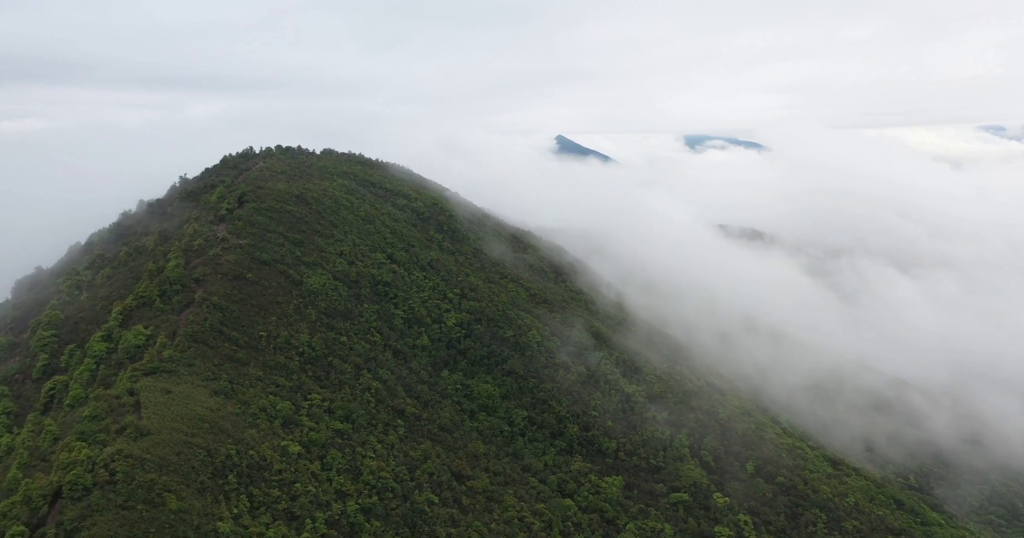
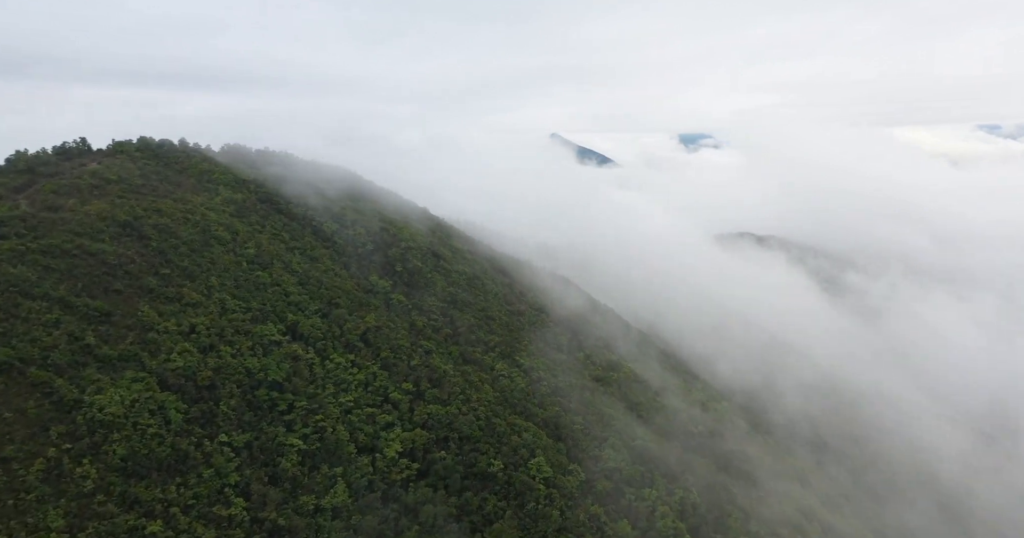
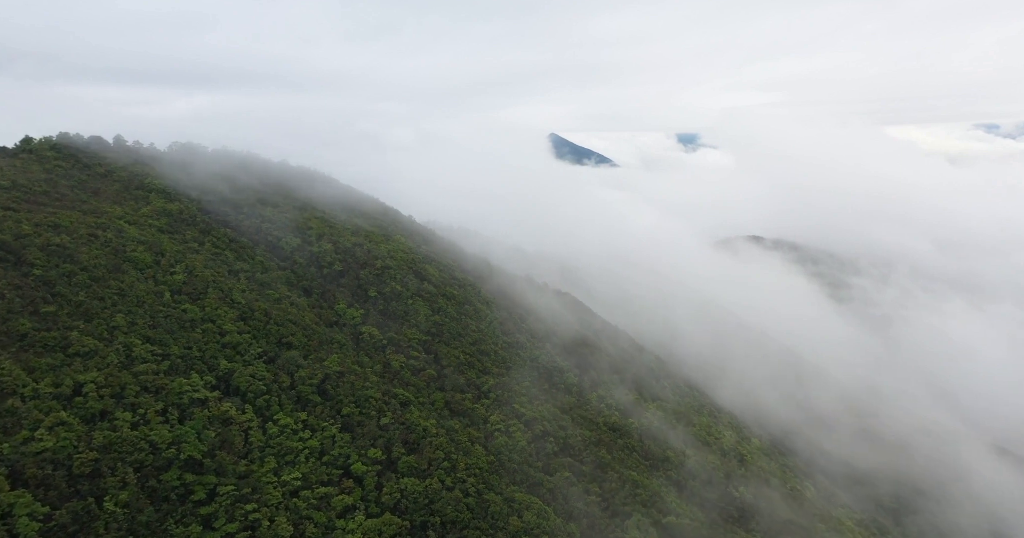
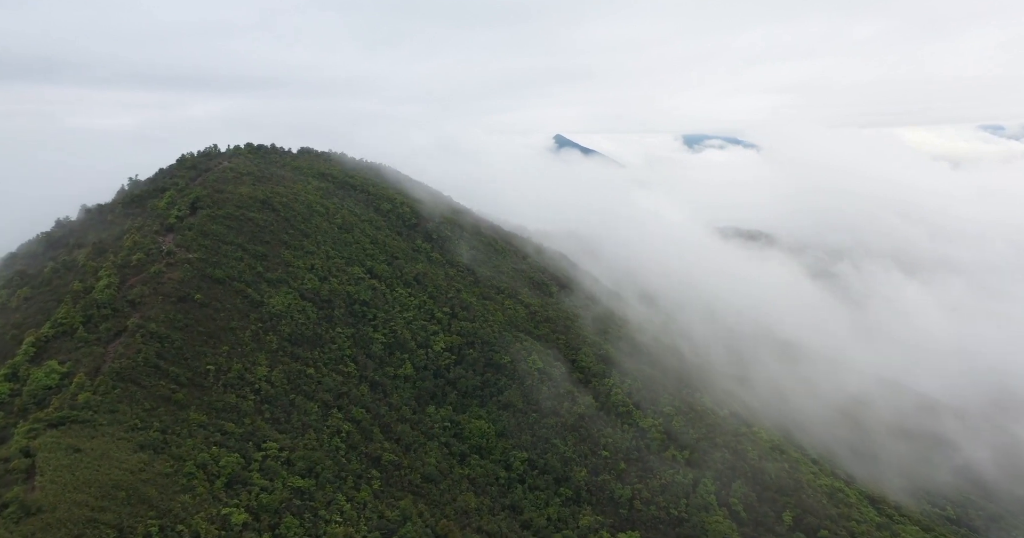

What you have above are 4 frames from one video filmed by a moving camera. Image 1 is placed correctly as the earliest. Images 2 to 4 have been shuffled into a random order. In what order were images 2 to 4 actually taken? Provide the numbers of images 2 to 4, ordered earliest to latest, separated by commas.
4, 2, 3
